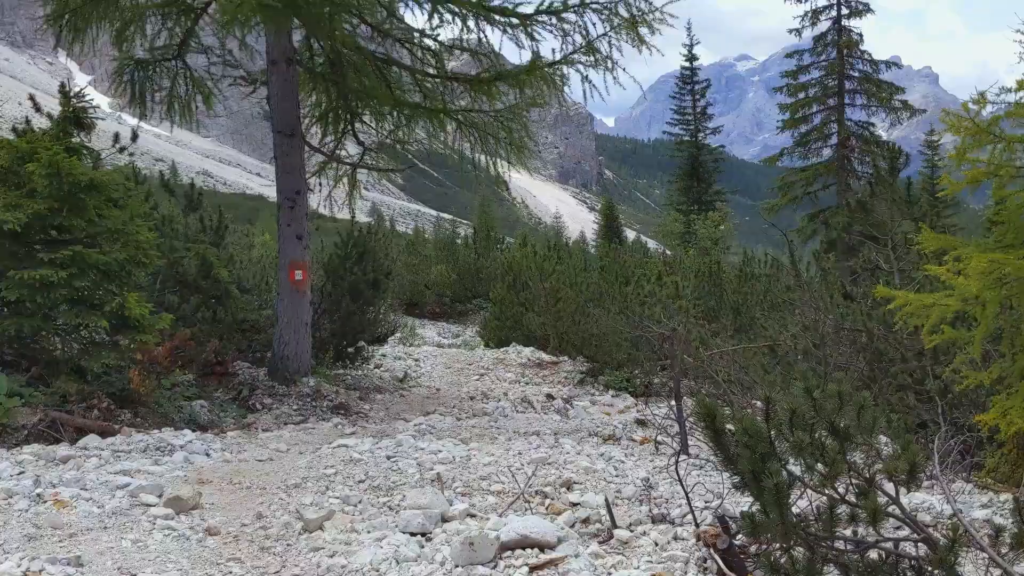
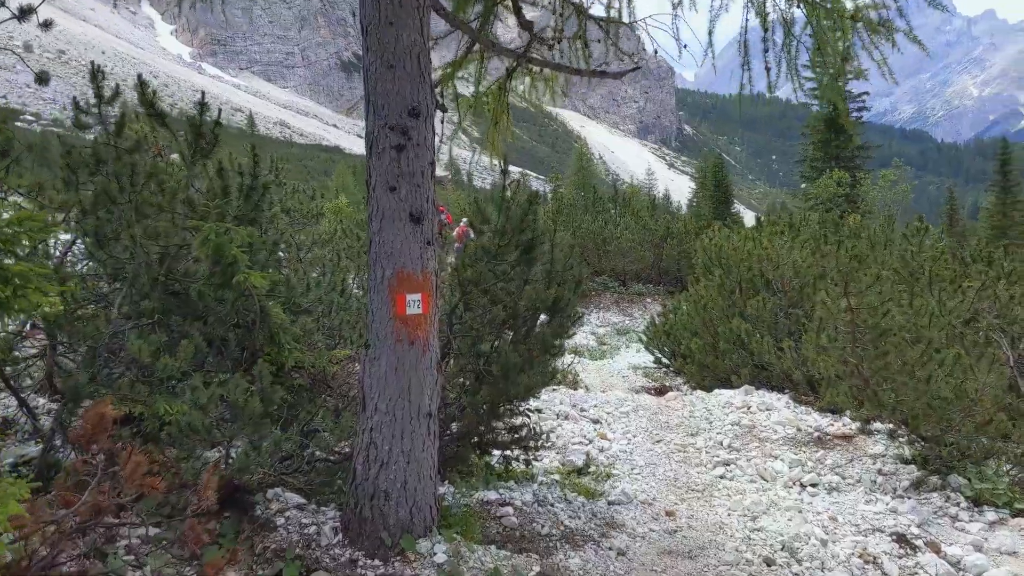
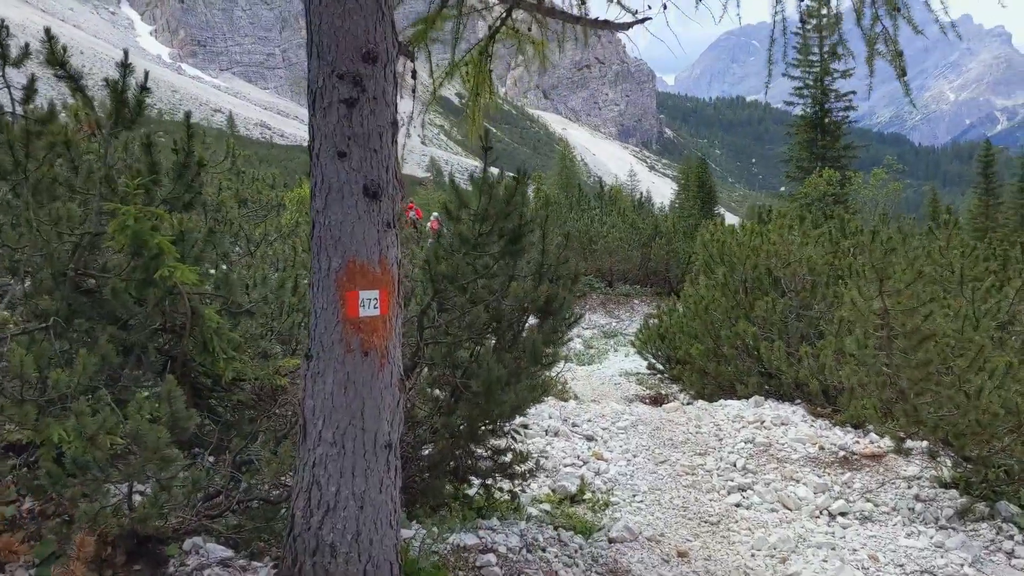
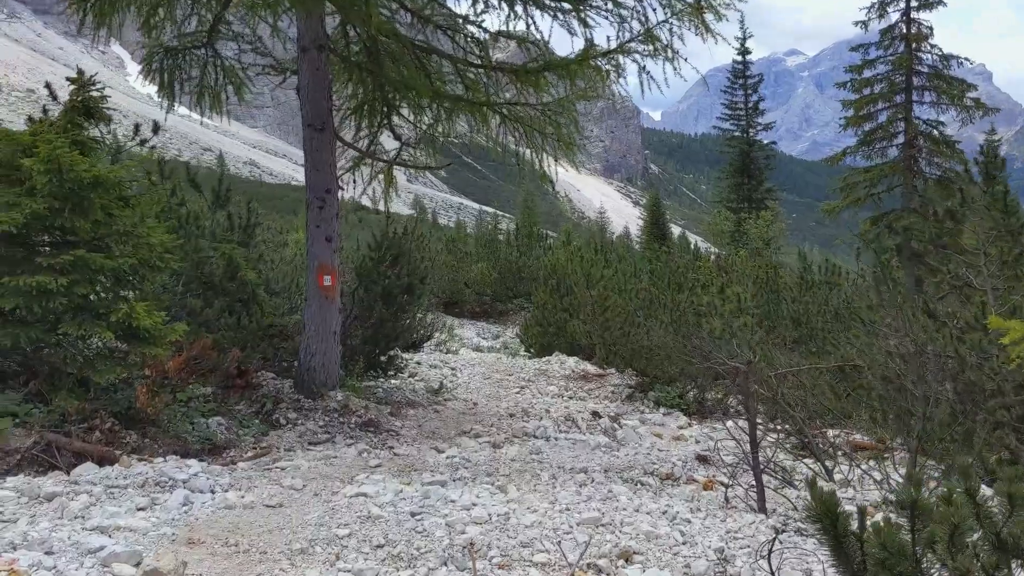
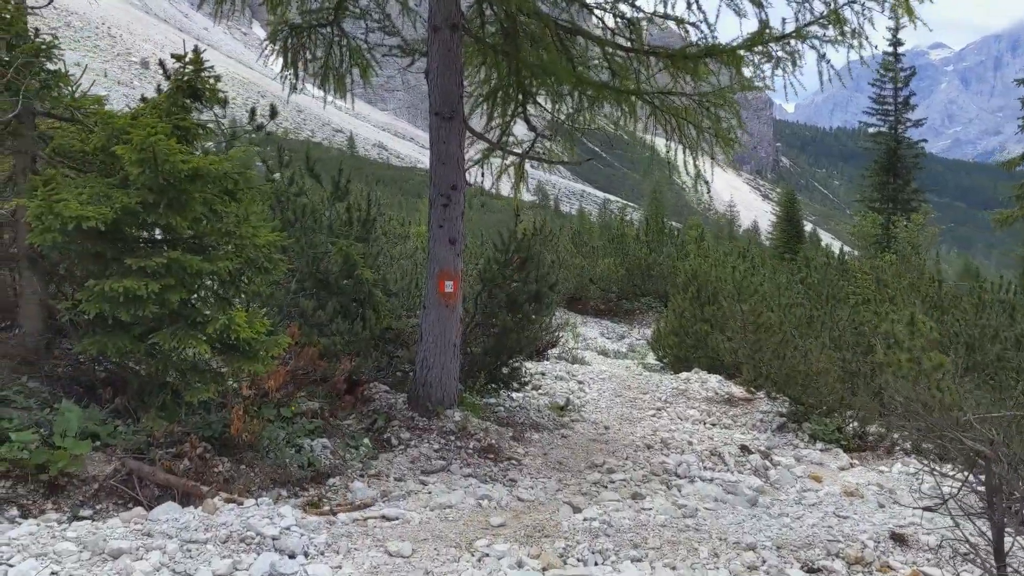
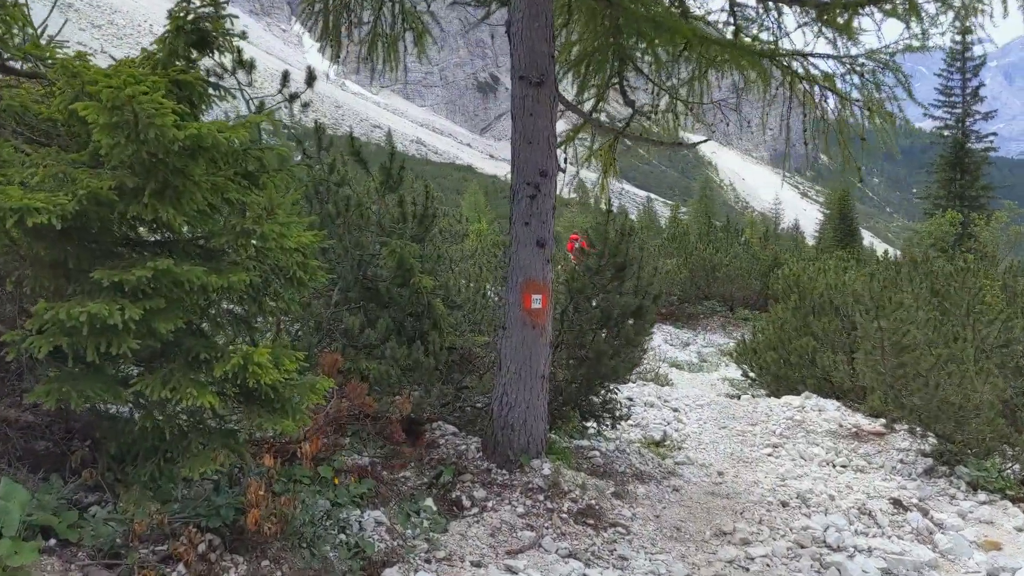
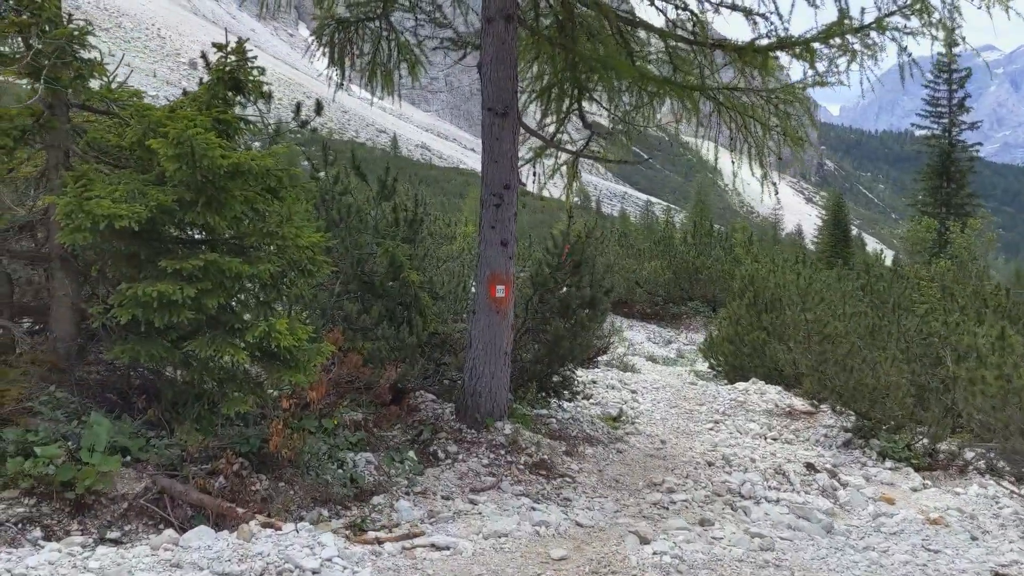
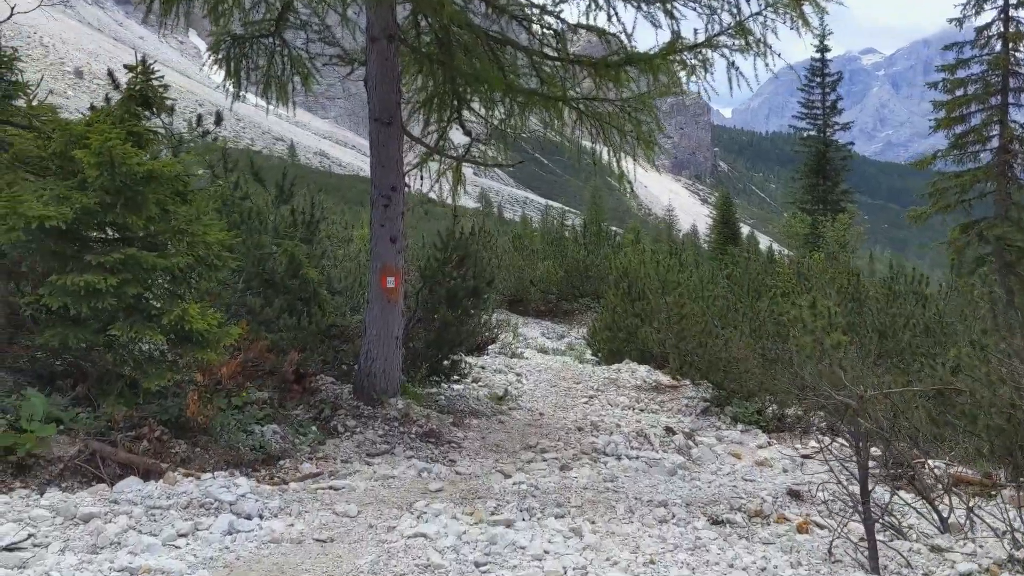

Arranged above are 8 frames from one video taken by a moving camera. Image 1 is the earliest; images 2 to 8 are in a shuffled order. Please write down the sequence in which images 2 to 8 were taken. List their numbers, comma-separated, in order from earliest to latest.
4, 8, 5, 7, 6, 2, 3
